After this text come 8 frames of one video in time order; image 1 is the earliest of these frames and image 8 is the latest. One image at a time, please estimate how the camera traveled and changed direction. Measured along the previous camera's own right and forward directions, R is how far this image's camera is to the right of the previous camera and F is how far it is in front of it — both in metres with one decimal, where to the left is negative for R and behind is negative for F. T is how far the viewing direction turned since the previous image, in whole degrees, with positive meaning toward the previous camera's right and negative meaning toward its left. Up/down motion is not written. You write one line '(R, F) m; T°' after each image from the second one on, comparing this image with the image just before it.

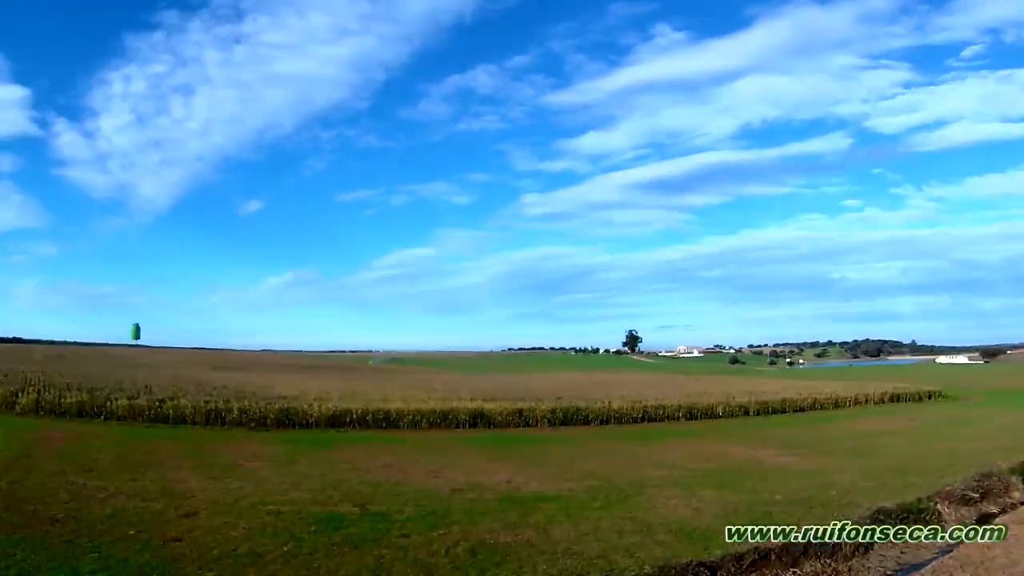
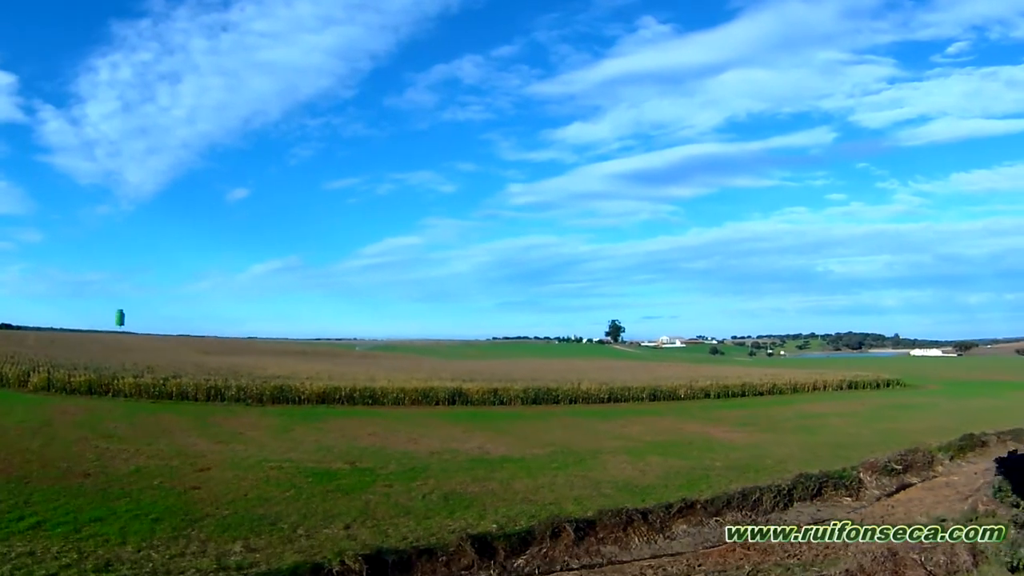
(+0.4, -3.2) m; +1°
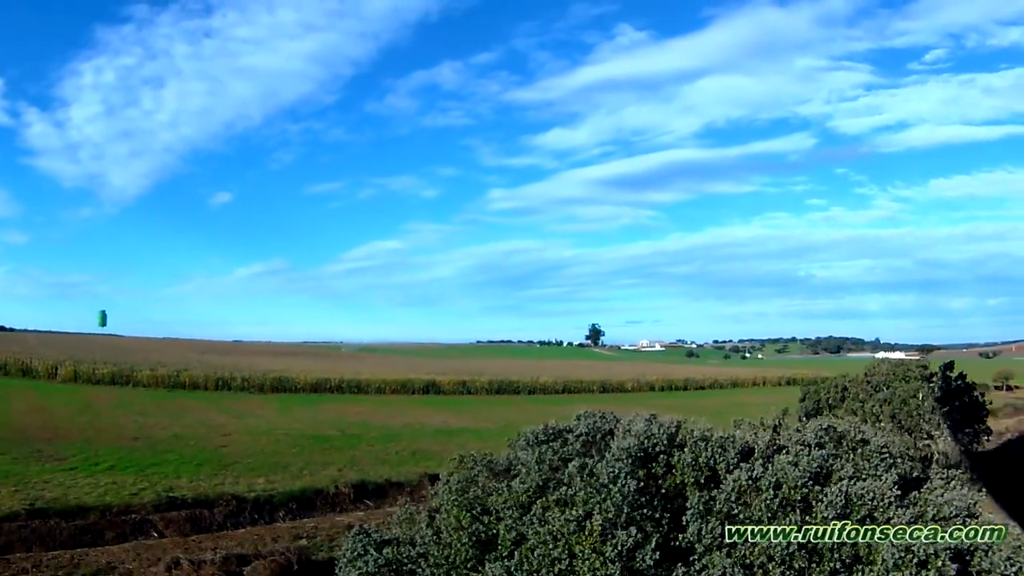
(+1.0, -6.7) m; +1°
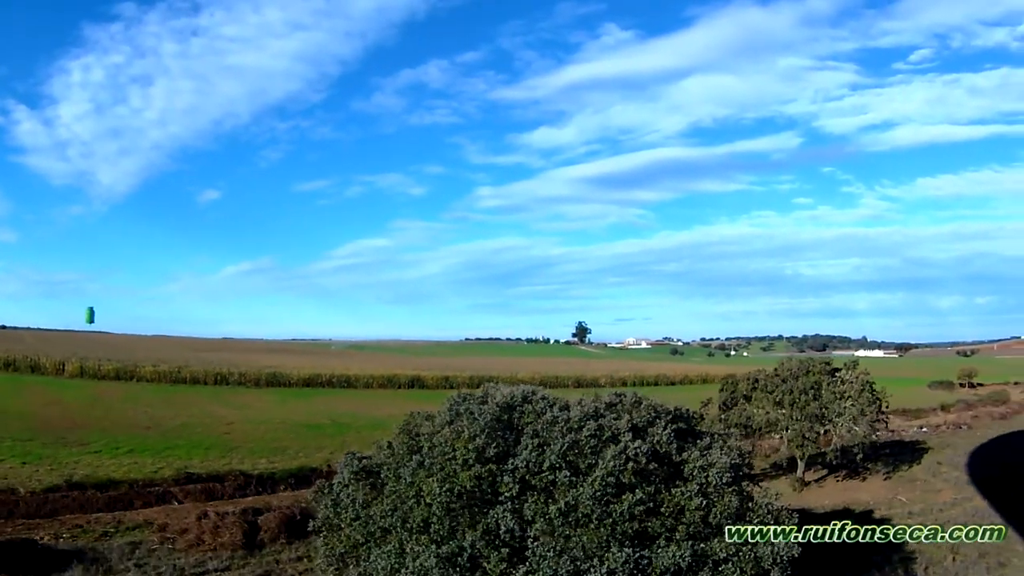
(+0.6, -3.6) m; +1°
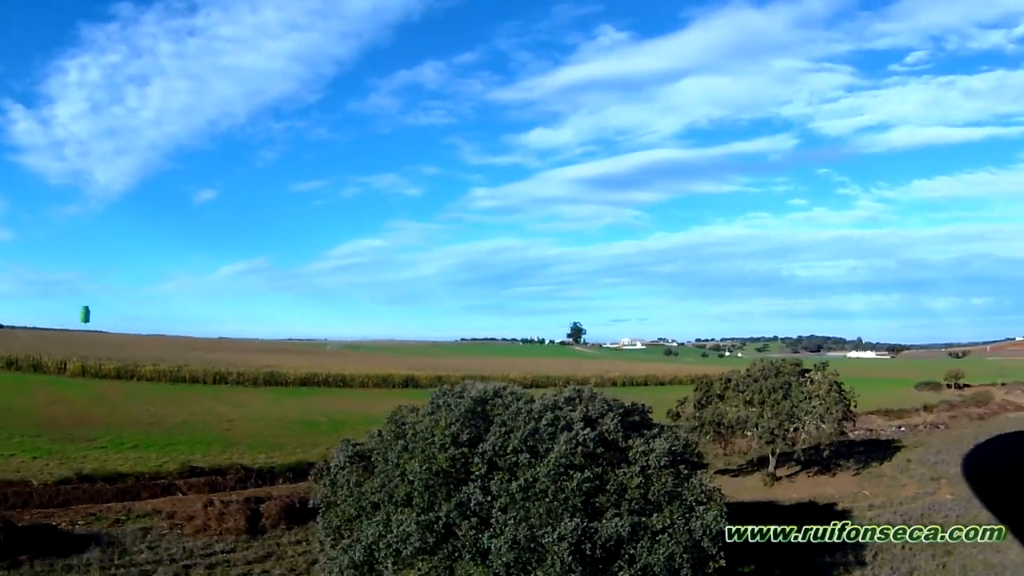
(+0.3, -1.4) m; 0°
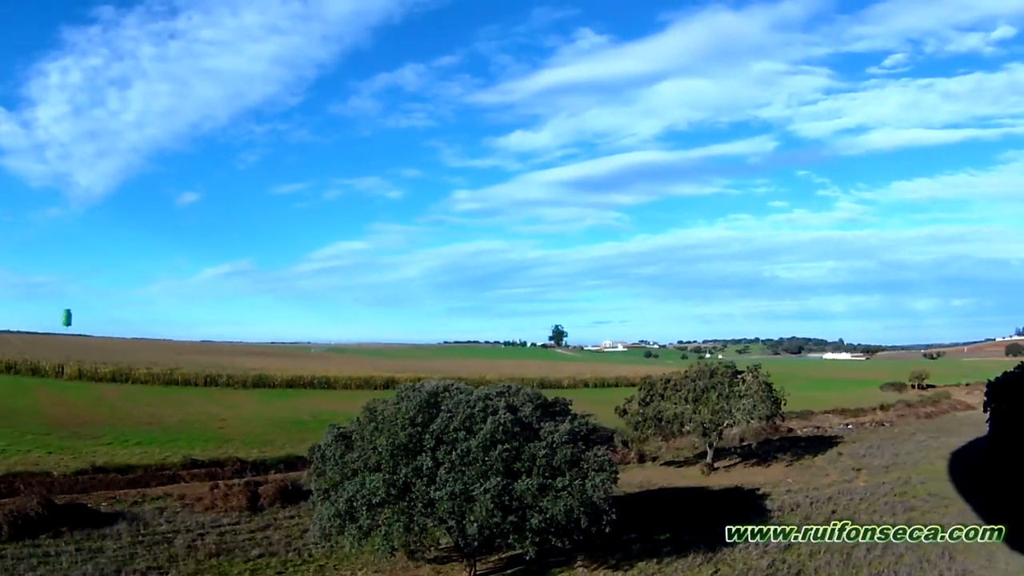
(+0.6, -3.4) m; +1°
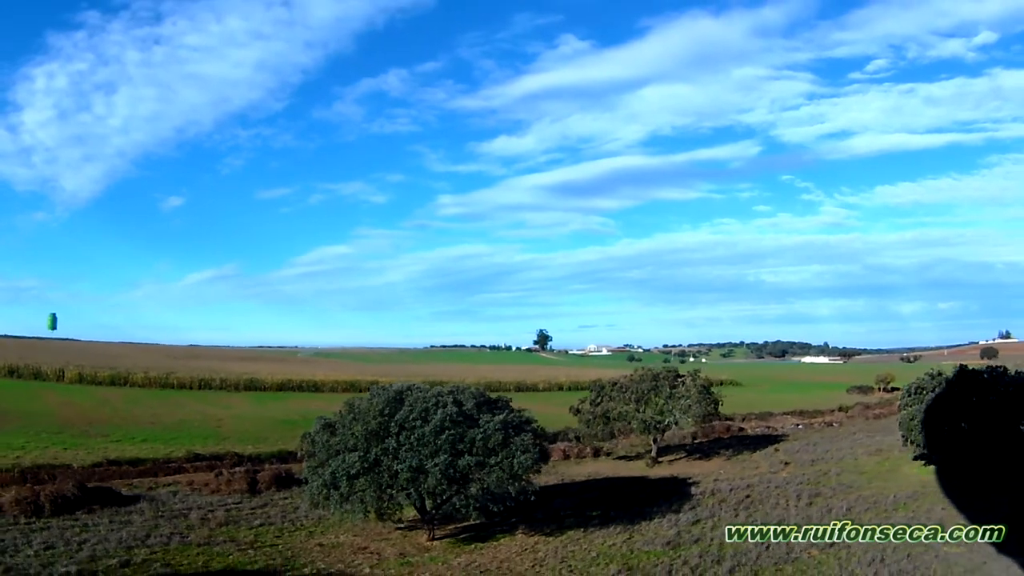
(+0.8, -3.9) m; +1°
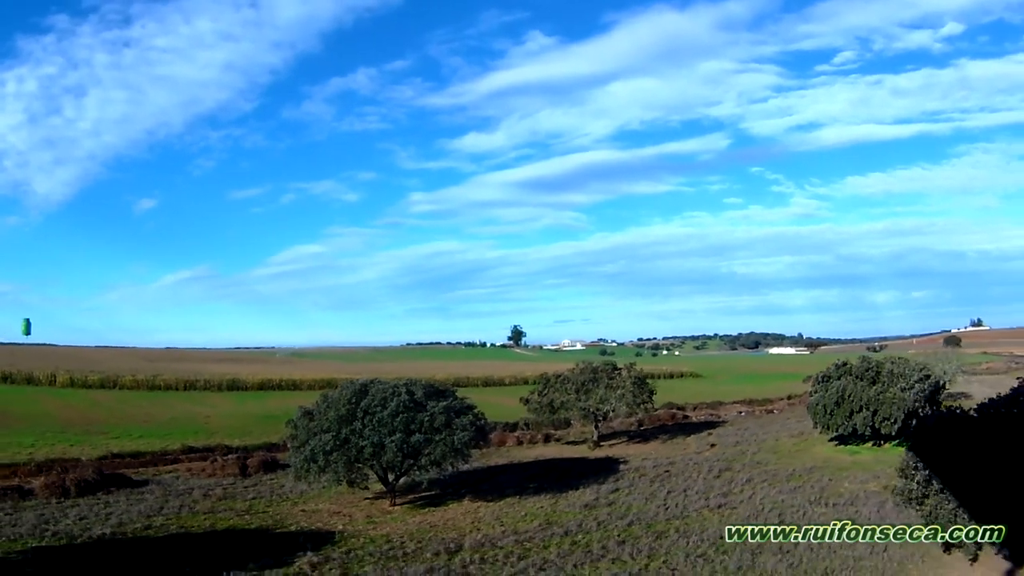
(+0.9, -4.6) m; +2°
